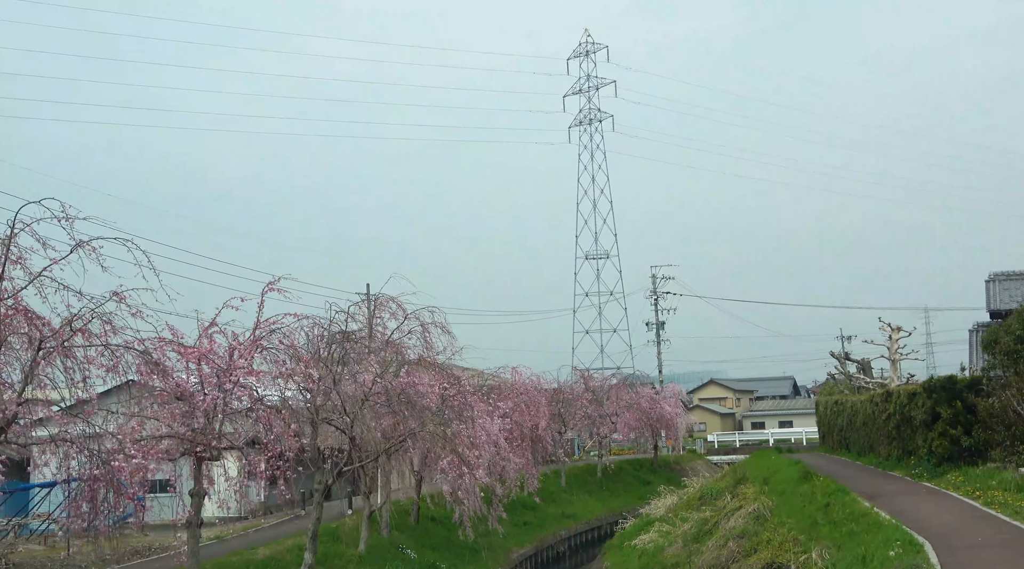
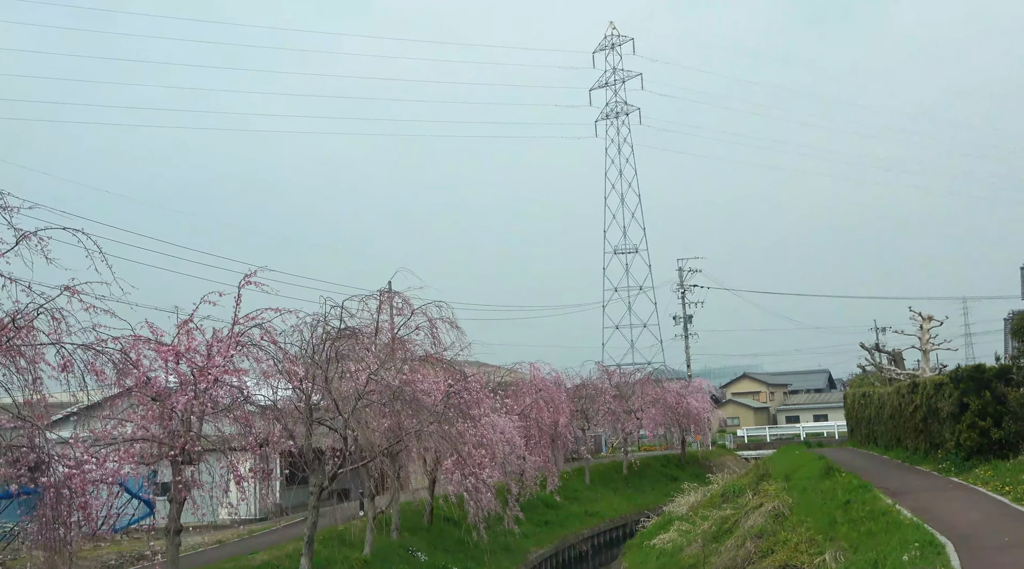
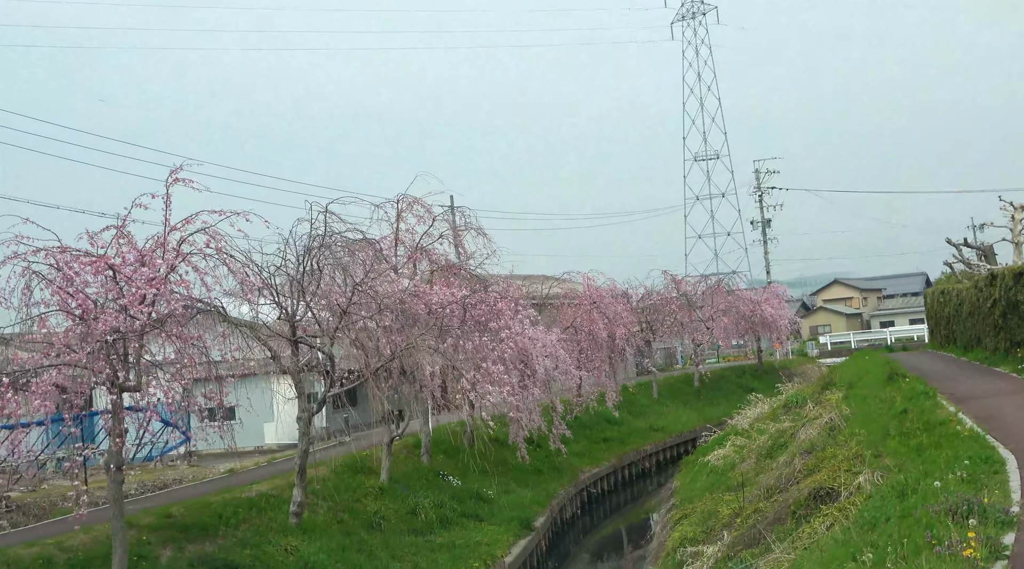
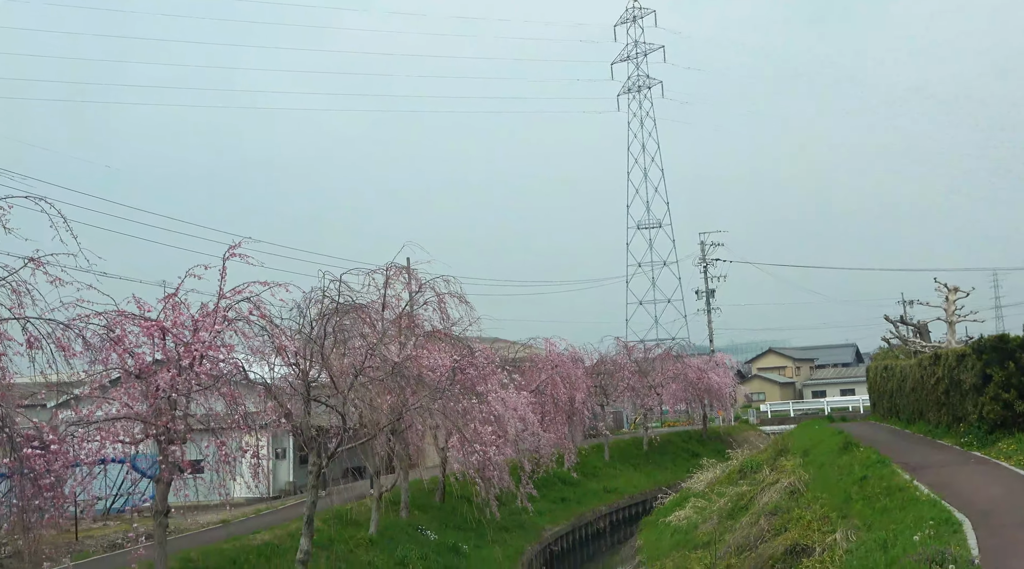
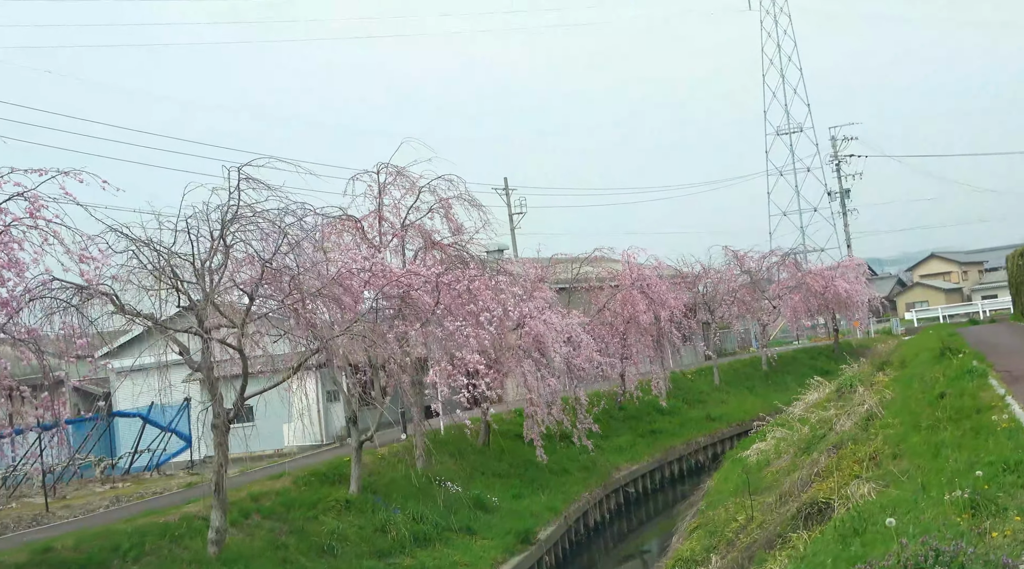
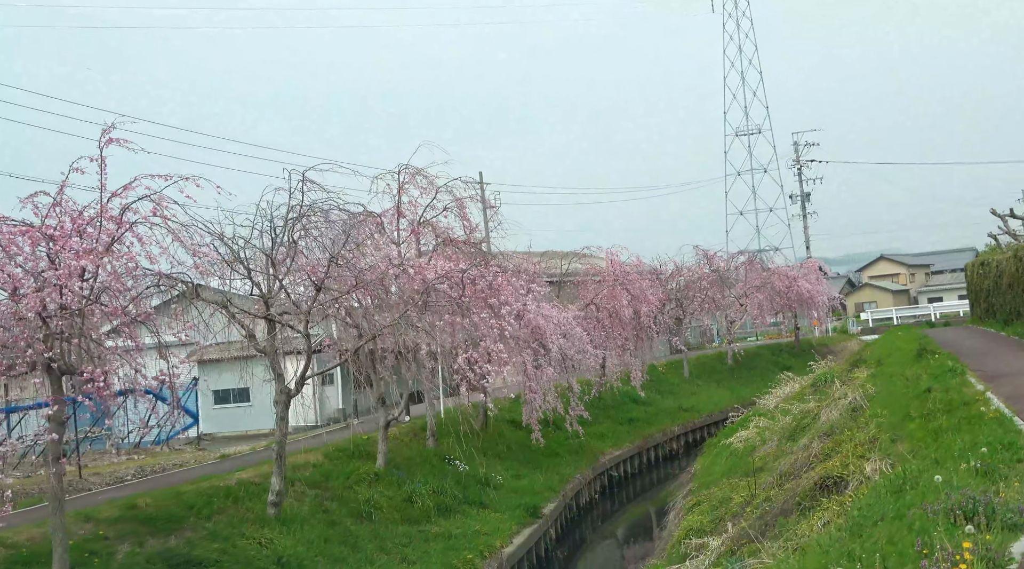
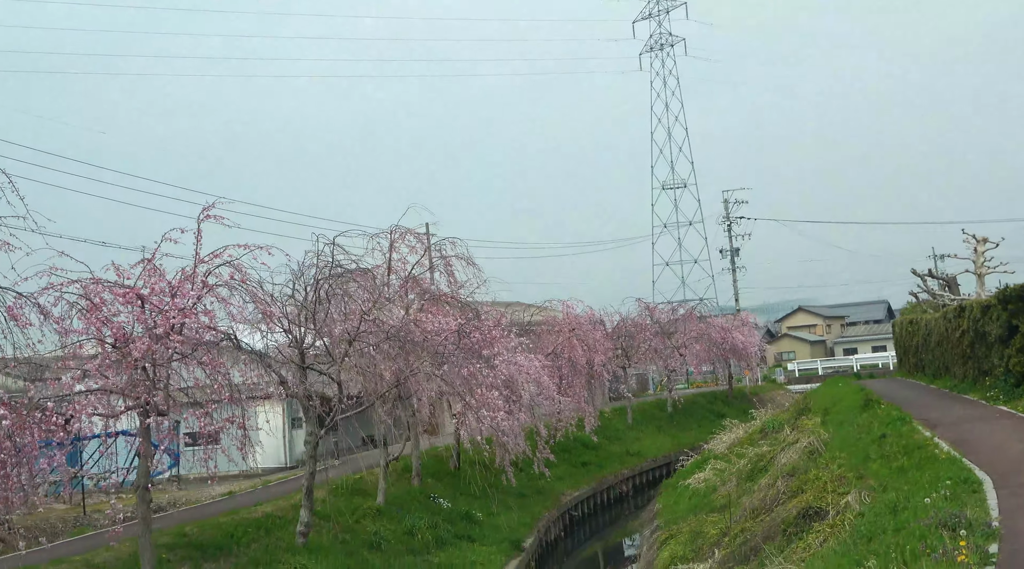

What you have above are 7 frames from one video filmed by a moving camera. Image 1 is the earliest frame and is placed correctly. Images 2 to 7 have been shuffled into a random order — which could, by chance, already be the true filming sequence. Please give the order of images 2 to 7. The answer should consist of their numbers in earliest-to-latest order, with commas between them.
2, 4, 7, 3, 6, 5
